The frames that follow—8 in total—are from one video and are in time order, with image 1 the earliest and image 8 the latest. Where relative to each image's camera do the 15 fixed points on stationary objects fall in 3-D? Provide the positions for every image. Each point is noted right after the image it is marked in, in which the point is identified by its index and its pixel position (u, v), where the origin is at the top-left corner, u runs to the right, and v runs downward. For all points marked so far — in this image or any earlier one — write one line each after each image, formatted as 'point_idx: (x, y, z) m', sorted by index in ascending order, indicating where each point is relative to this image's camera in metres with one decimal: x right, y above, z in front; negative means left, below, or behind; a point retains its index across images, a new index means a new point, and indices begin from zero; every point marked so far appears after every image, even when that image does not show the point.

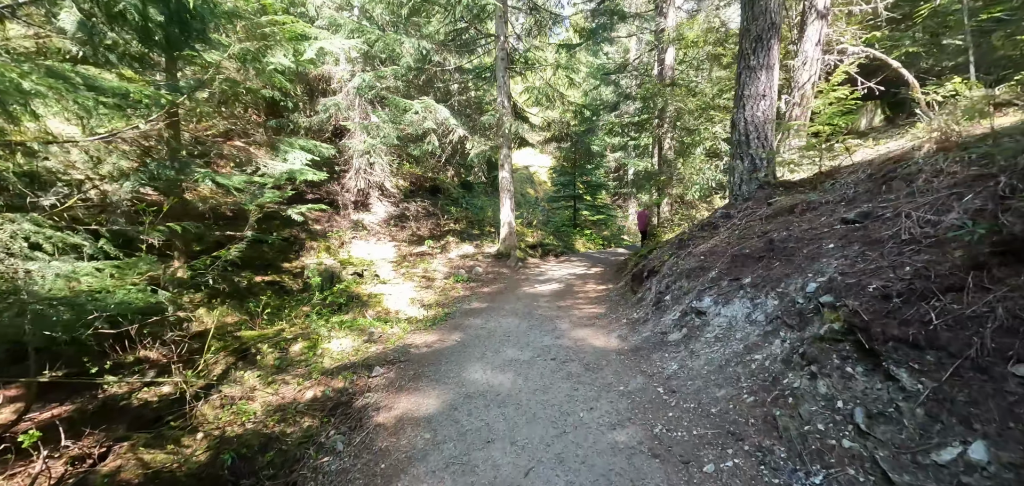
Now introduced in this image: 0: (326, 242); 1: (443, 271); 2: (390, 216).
0: (-6.9, 0.0, +15.9) m
1: (-2.3, -0.9, +14.2) m
2: (-5.4, +1.2, +18.9) m
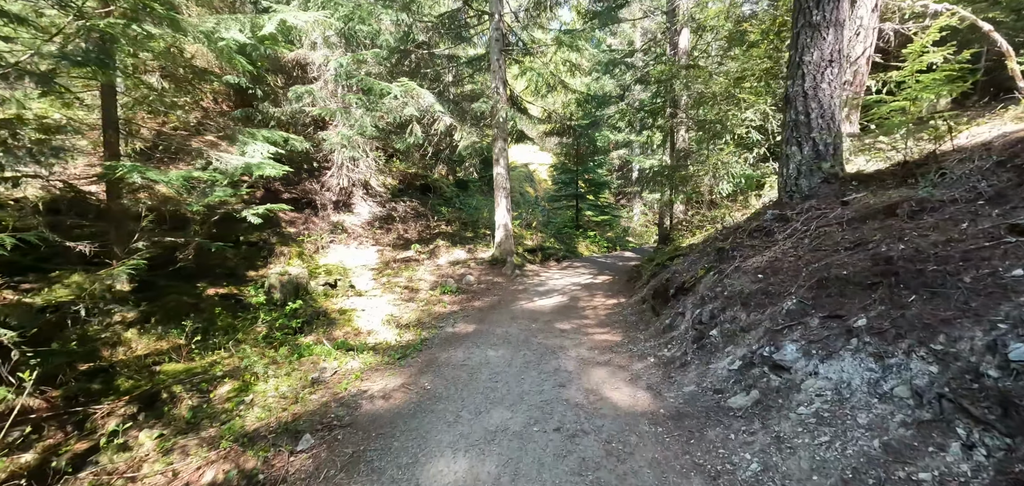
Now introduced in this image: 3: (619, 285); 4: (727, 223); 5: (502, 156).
0: (-7.0, -0.1, +14.1) m
1: (-2.4, -1.1, +12.5) m
2: (-5.5, +1.0, +17.1) m
3: (+2.8, -1.1, +10.9) m
4: (+4.5, +0.4, +8.8) m
5: (-0.2, +2.7, +13.2) m
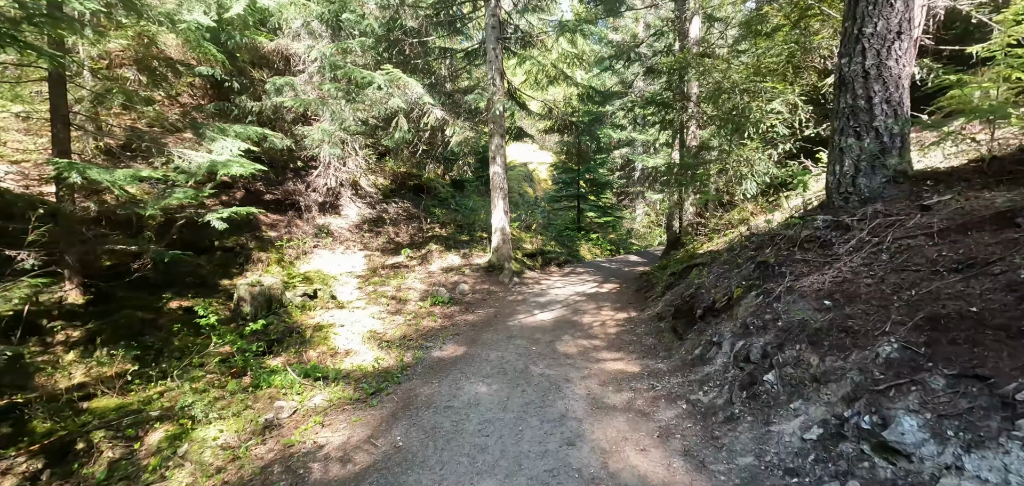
0: (-7.1, -0.3, +13.0) m
1: (-2.5, -1.2, +11.4) m
2: (-5.6, +0.9, +16.0) m
3: (+2.8, -1.2, +9.8) m
4: (+4.4, +0.3, +7.7) m
5: (-0.3, +2.5, +12.1) m
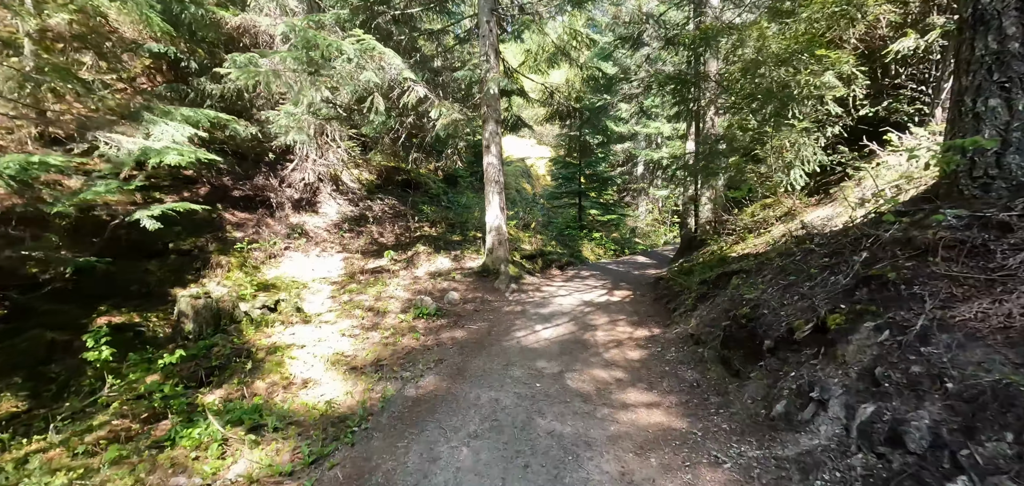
0: (-7.1, -0.3, +11.4) m
1: (-2.5, -1.3, +9.8) m
2: (-5.7, +0.9, +14.4) m
3: (+2.7, -1.2, +8.3) m
4: (+4.4, +0.2, +6.2) m
5: (-0.4, +2.5, +10.6) m
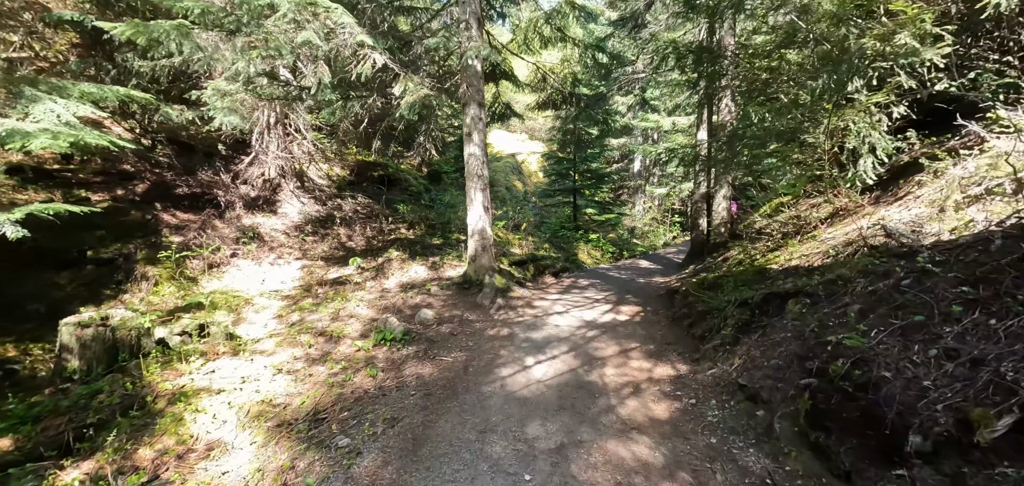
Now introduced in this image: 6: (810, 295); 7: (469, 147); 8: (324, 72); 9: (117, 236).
0: (-7.4, -0.5, +9.5) m
1: (-2.8, -1.4, +8.1) m
2: (-6.0, +0.7, +12.6) m
3: (+2.5, -1.4, +6.6) m
4: (+4.2, +0.1, +4.6) m
5: (-0.7, +2.4, +8.8) m
6: (+3.2, -0.6, +4.7) m
7: (-0.9, +2.0, +8.9) m
8: (-3.2, +3.0, +7.6) m
9: (-8.8, +0.2, +9.6) m
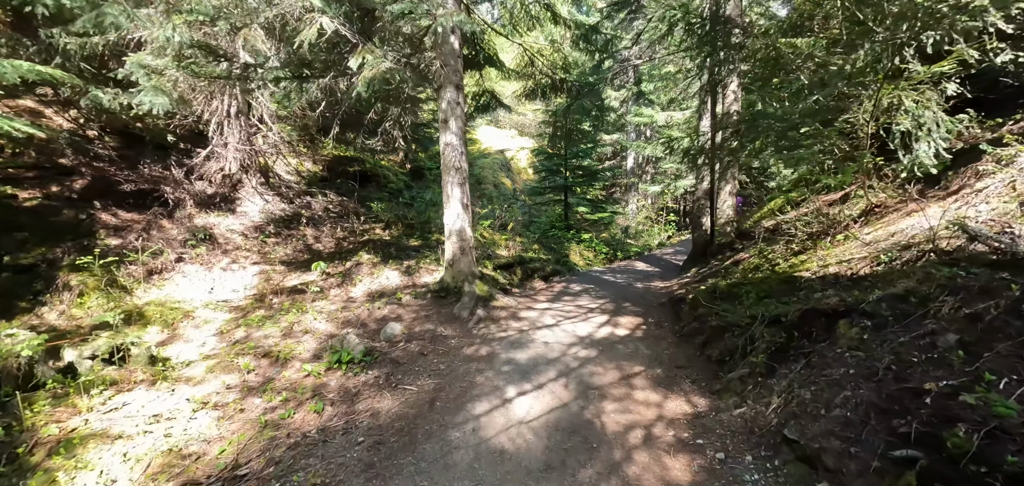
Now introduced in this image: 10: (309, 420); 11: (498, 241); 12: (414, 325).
0: (-7.8, -0.5, +8.3) m
1: (-3.1, -1.5, +6.9) m
2: (-6.4, +0.7, +11.4) m
3: (+2.2, -1.4, +5.6) m
4: (+3.9, +0.1, +3.6) m
5: (-1.0, +2.3, +7.7) m
6: (+3.0, -0.6, +3.7) m
7: (-1.2, +1.9, +7.7) m
8: (-3.5, +2.9, +6.4) m
9: (-9.2, +0.1, +8.3) m
10: (-2.3, -2.0, +4.8) m
11: (-0.4, +0.1, +12.4) m
12: (-1.6, -1.4, +7.0) m
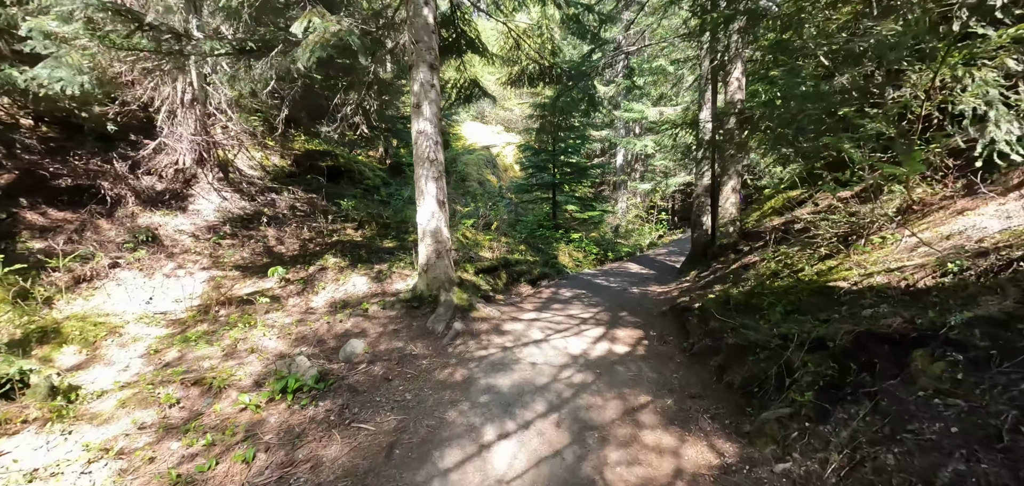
0: (-8.1, -0.6, +7.1) m
1: (-3.3, -1.5, +5.9) m
2: (-6.8, +0.6, +10.2) m
3: (+2.0, -1.4, +4.7) m
4: (+3.8, 0.0, +2.8) m
5: (-1.3, +2.3, +6.7) m
6: (+2.8, -0.6, +2.8) m
7: (-1.5, +1.9, +6.8) m
8: (-3.7, +2.8, +5.3) m
9: (-9.5, 0.0, +7.1) m
10: (-2.5, -2.0, +3.8) m
11: (-0.8, 0.0, +11.4) m
12: (-1.8, -1.4, +6.0) m
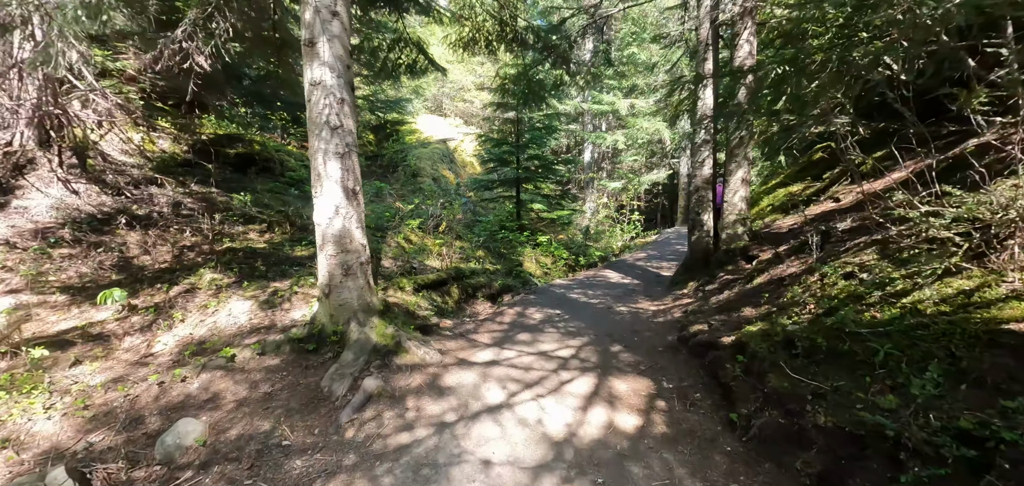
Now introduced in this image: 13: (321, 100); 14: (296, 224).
0: (-8.6, -0.8, +4.3) m
1: (-3.8, -1.6, +3.4) m
2: (-7.7, +0.5, +7.5) m
3: (+1.6, -1.5, +2.7) m
4: (+3.5, 0.0, +0.9) m
5: (-1.9, +2.2, +4.5) m
6: (+2.6, -0.7, +0.9) m
7: (-2.1, +1.8, +4.5) m
8: (-4.2, +2.7, +2.9) m
9: (-10.0, -0.1, +4.2) m
10: (-2.8, -2.1, +1.5) m
11: (-1.8, -0.1, +9.2) m
12: (-2.3, -1.5, +3.7) m
13: (-2.0, +1.5, +4.6) m
14: (-4.5, +0.4, +9.0) m
